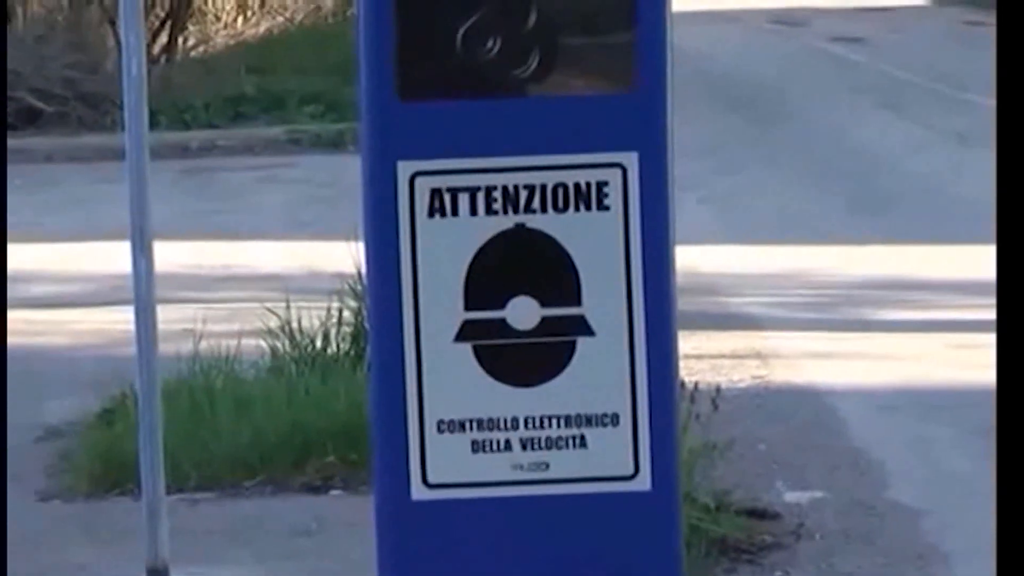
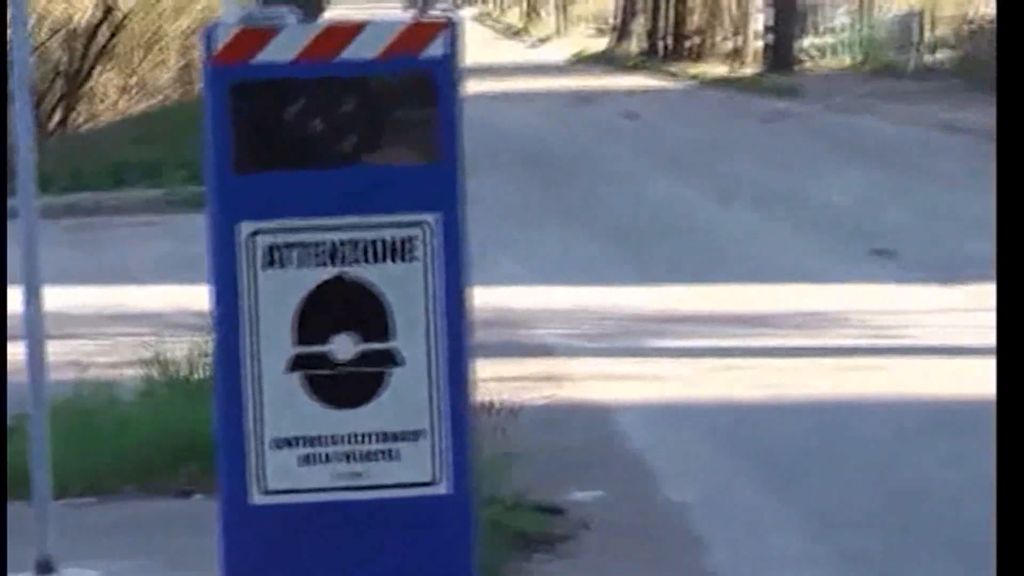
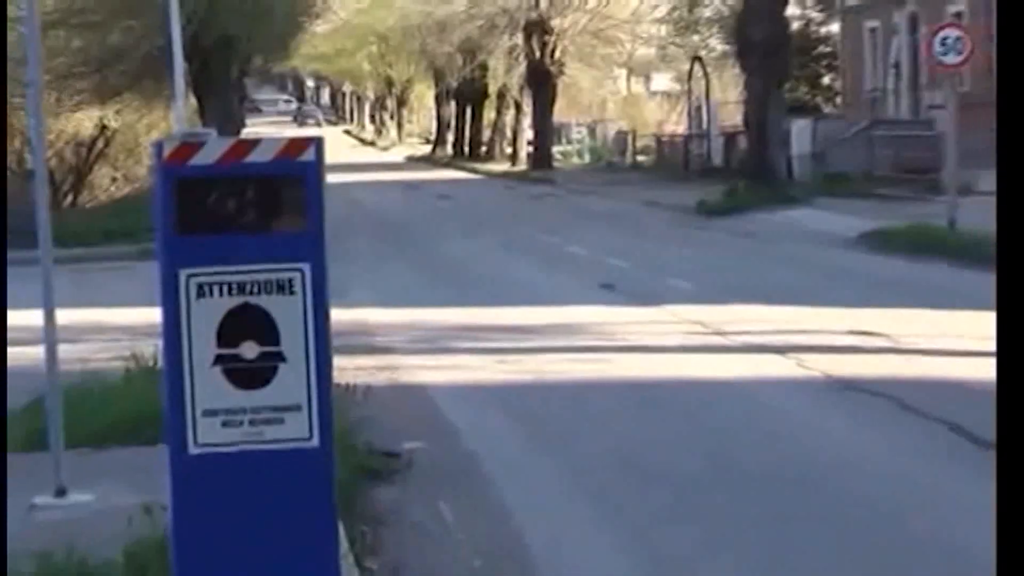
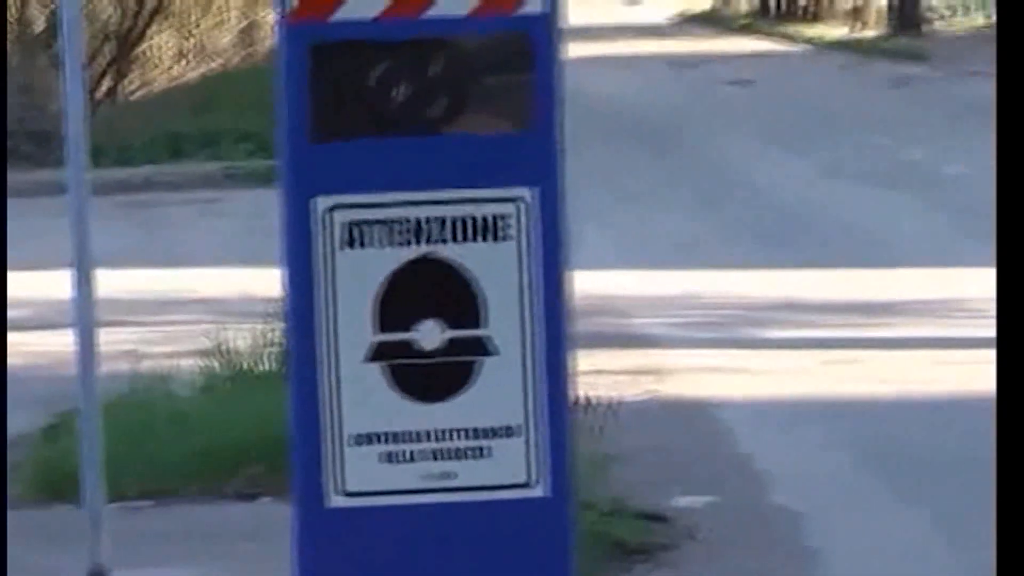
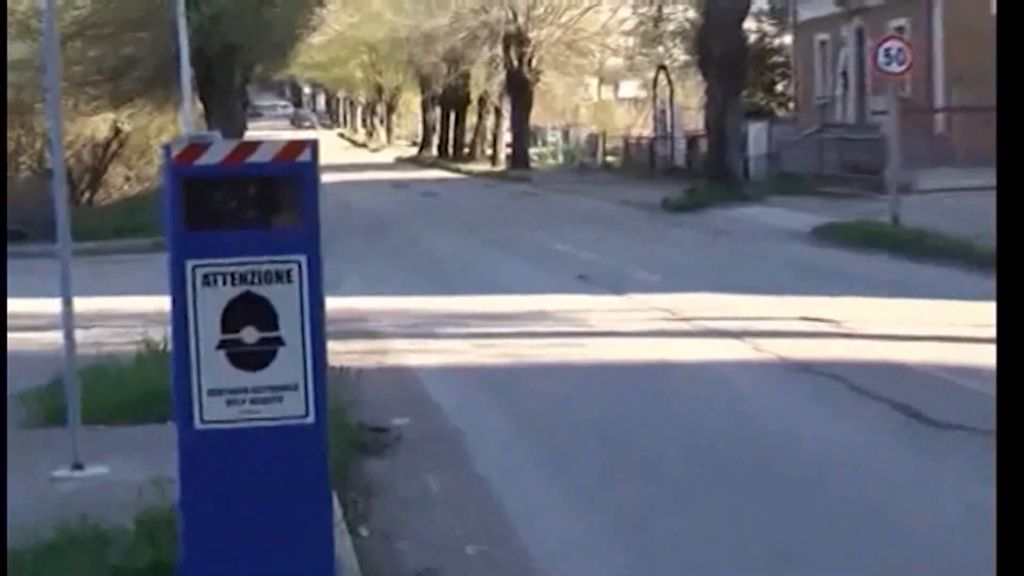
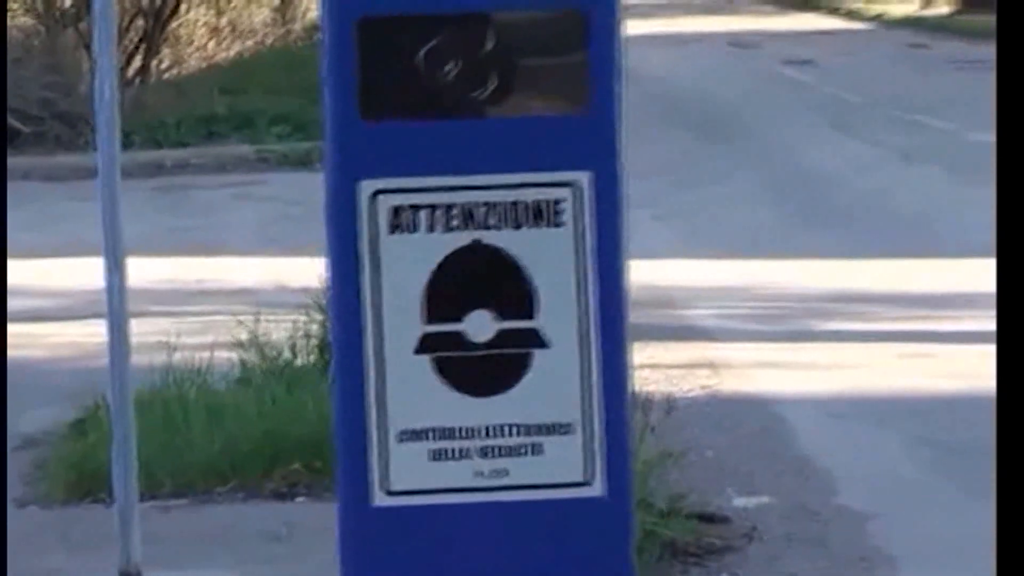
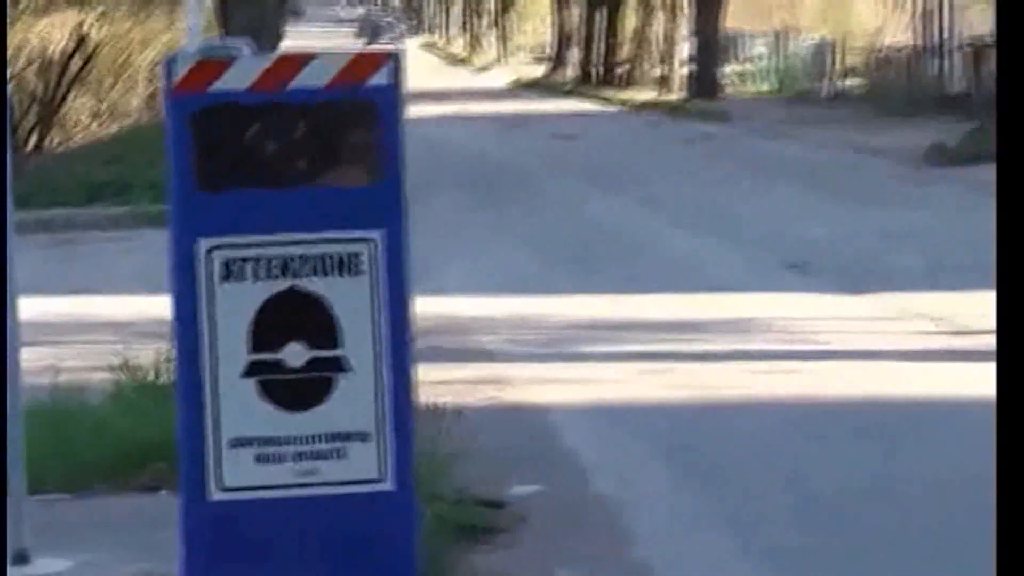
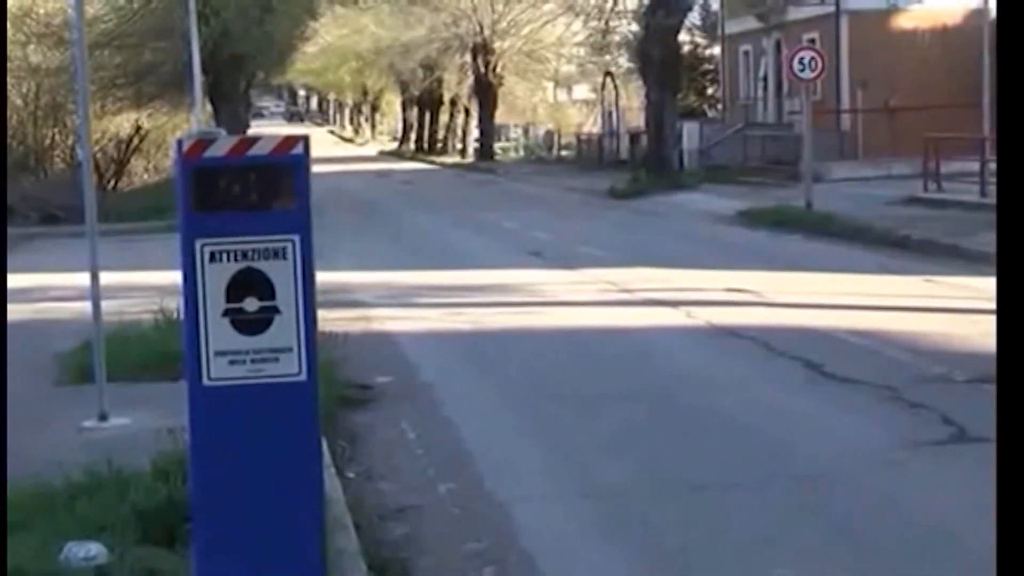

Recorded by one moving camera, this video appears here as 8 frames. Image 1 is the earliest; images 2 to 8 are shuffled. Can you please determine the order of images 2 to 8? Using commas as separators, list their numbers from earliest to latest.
6, 4, 2, 7, 3, 5, 8
